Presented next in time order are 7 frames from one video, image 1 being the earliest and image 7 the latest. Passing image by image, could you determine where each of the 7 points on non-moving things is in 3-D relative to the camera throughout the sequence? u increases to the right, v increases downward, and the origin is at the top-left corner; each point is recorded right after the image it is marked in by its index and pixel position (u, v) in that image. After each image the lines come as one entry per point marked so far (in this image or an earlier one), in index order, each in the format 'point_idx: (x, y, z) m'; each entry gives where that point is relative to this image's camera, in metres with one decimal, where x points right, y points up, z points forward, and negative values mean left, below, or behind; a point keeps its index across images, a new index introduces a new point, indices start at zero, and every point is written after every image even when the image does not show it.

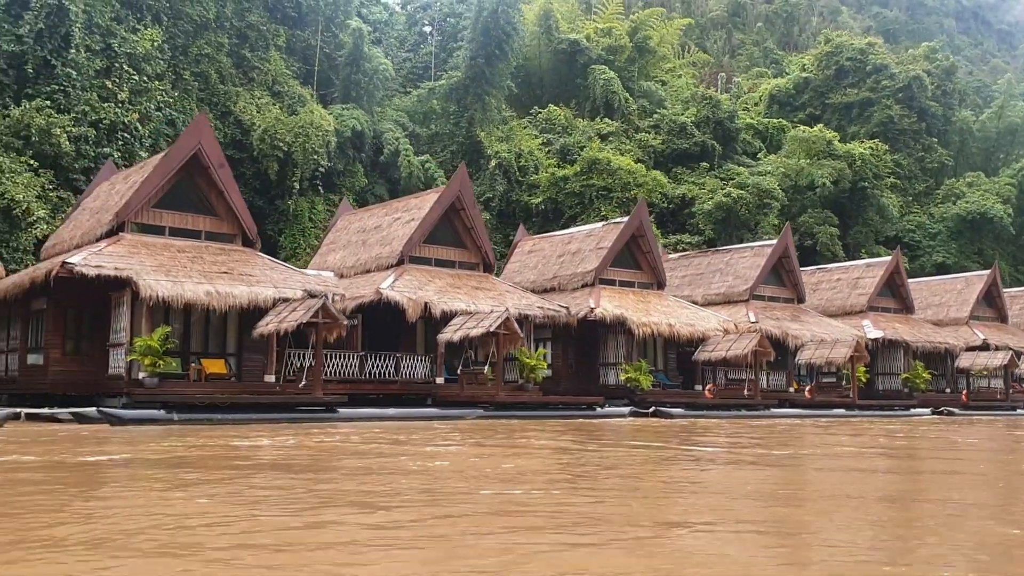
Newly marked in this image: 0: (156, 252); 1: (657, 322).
0: (-5.4, +0.5, +14.2) m
1: (+3.0, -0.7, +19.2) m
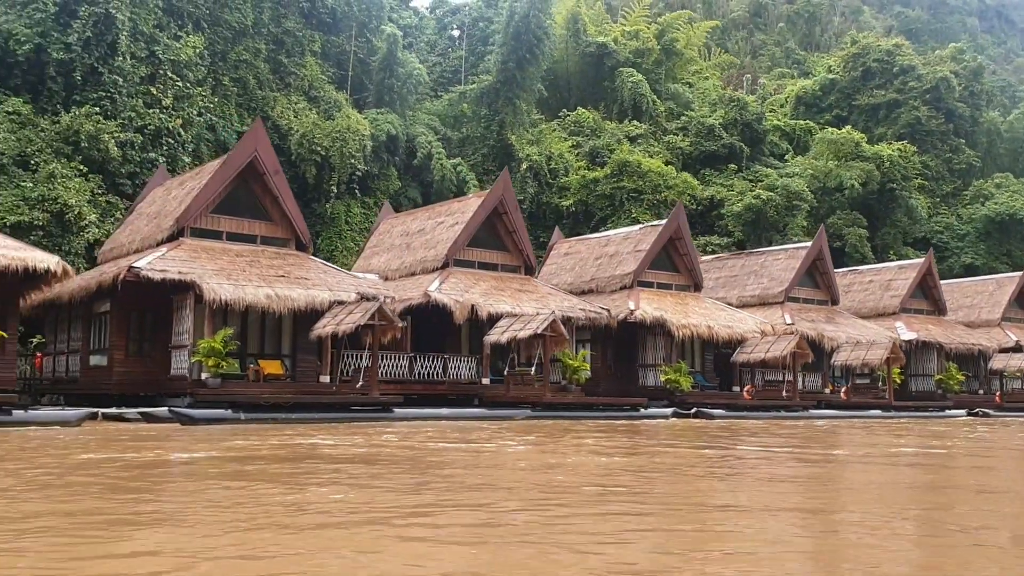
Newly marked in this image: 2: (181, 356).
0: (-4.6, +0.5, +14.6) m
1: (+3.8, -0.7, +19.4) m
2: (-4.9, -1.0, +14.0) m
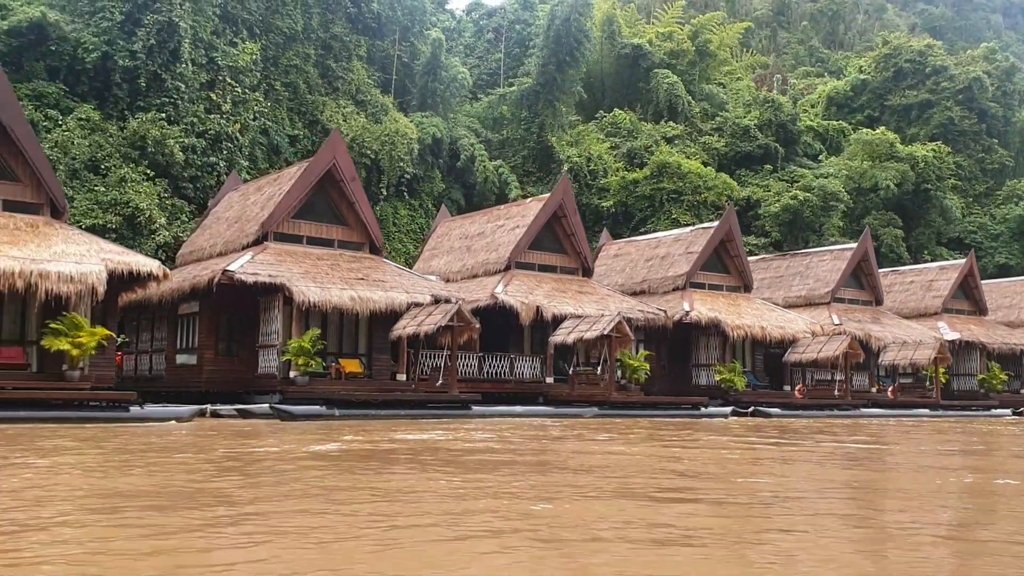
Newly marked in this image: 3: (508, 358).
0: (-3.5, +0.5, +15.3) m
1: (+5.1, -0.8, +19.9) m
2: (-3.8, -1.0, +14.6) m
3: (-0.1, -1.3, +17.1) m
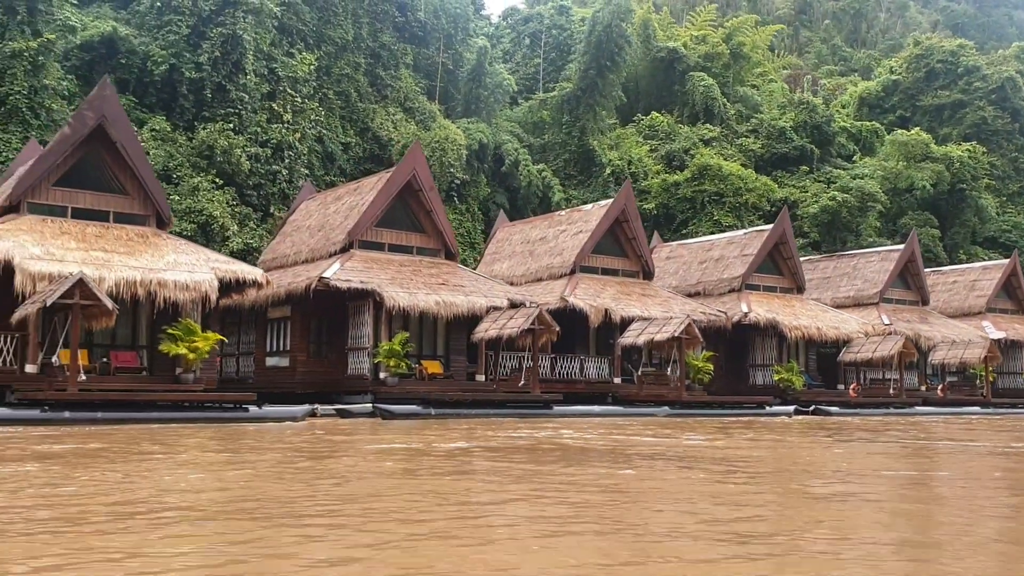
0: (-2.2, +0.4, +15.9) m
1: (+6.4, -0.8, +20.5) m
2: (-2.5, -1.1, +15.3) m
3: (+1.3, -1.3, +17.7) m
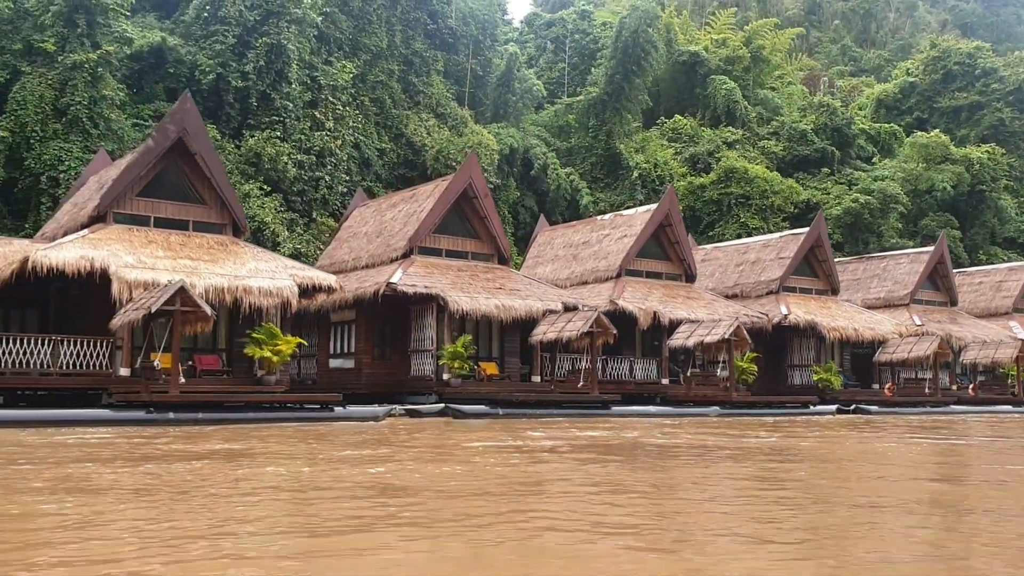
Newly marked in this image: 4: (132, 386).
0: (-1.2, +0.3, +16.5) m
1: (+7.4, -0.9, +21.0) m
2: (-1.5, -1.2, +15.9) m
3: (+2.3, -1.4, +18.2) m
4: (-5.0, -1.3, +12.2) m
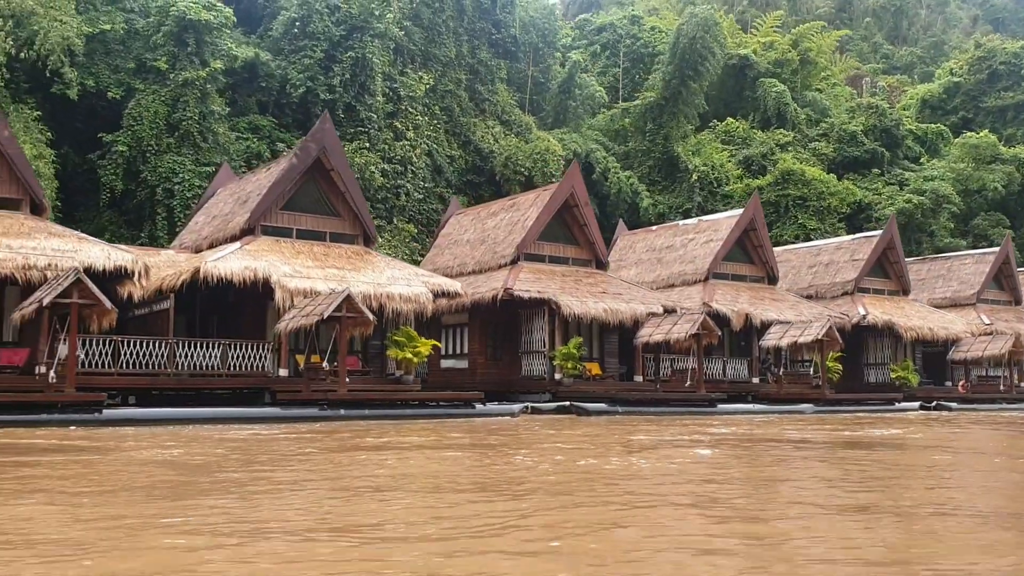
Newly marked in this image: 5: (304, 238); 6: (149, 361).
0: (+0.8, +0.2, +17.5) m
1: (+9.5, -0.9, +21.8) m
2: (+0.4, -1.3, +16.9) m
3: (+4.3, -1.5, +19.1) m
4: (-3.1, -1.4, +13.3) m
5: (-3.5, +0.8, +15.4) m
6: (-5.0, -1.0, +12.8) m
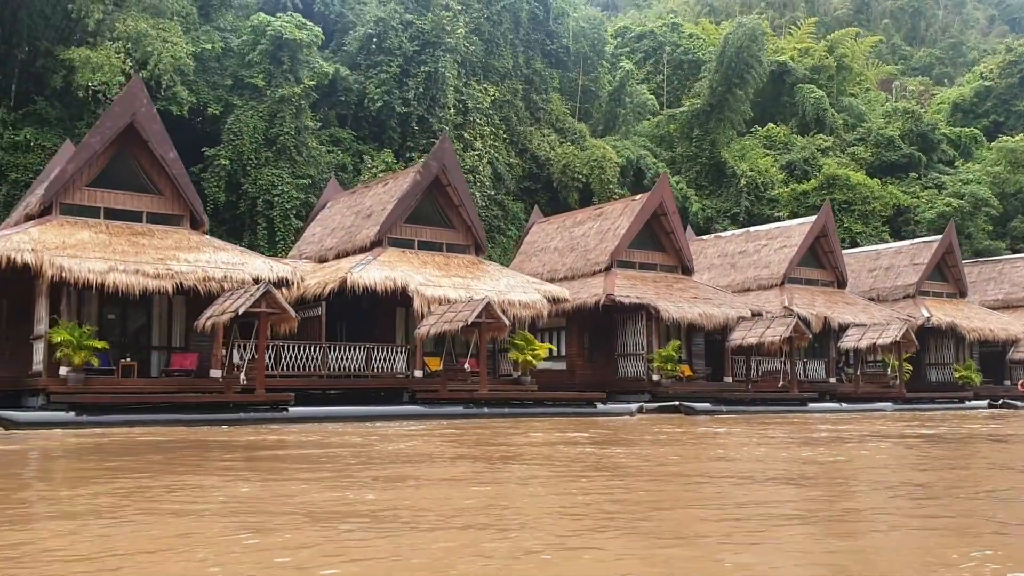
0: (+2.7, +0.1, +18.5) m
1: (+11.5, -1.0, +22.8) m
2: (+2.4, -1.4, +17.9) m
3: (+6.2, -1.6, +20.2) m
4: (-1.2, -1.5, +14.3) m
5: (-1.6, +0.7, +16.5) m
6: (-3.1, -1.1, +13.9) m
